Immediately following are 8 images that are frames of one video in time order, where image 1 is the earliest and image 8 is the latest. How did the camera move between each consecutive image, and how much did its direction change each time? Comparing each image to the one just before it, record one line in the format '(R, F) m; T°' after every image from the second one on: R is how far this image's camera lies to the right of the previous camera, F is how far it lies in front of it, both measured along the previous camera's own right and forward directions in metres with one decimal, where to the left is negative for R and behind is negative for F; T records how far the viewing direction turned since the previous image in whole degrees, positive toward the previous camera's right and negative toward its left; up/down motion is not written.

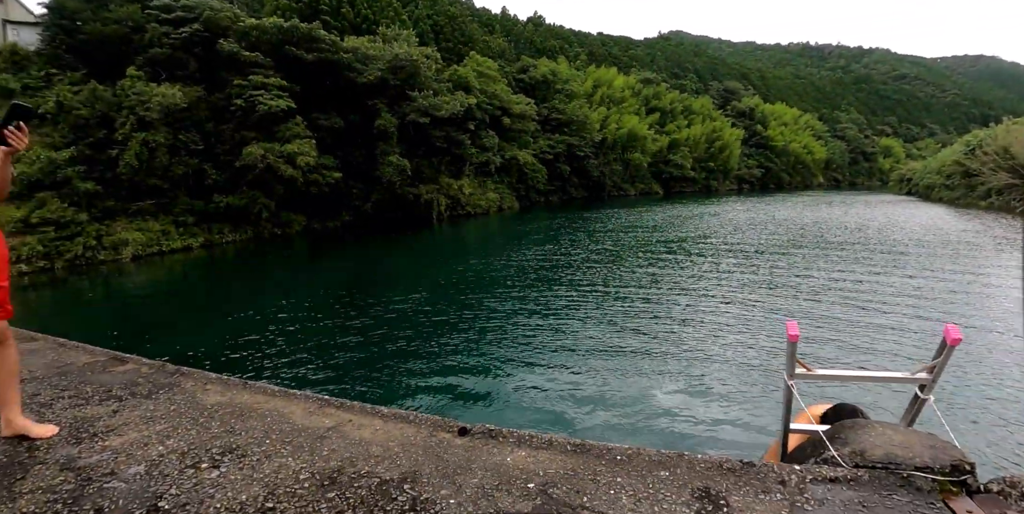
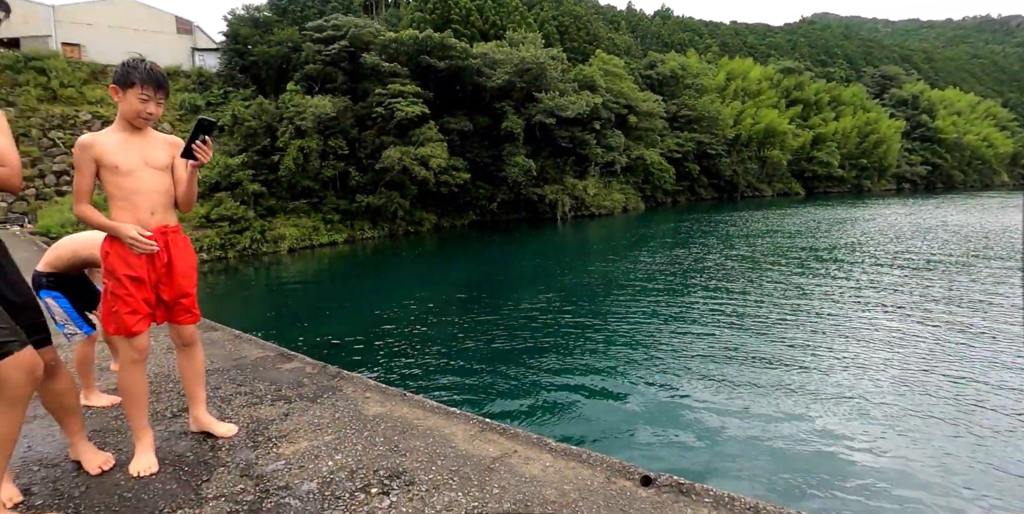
(-0.3, +0.3) m; -13°
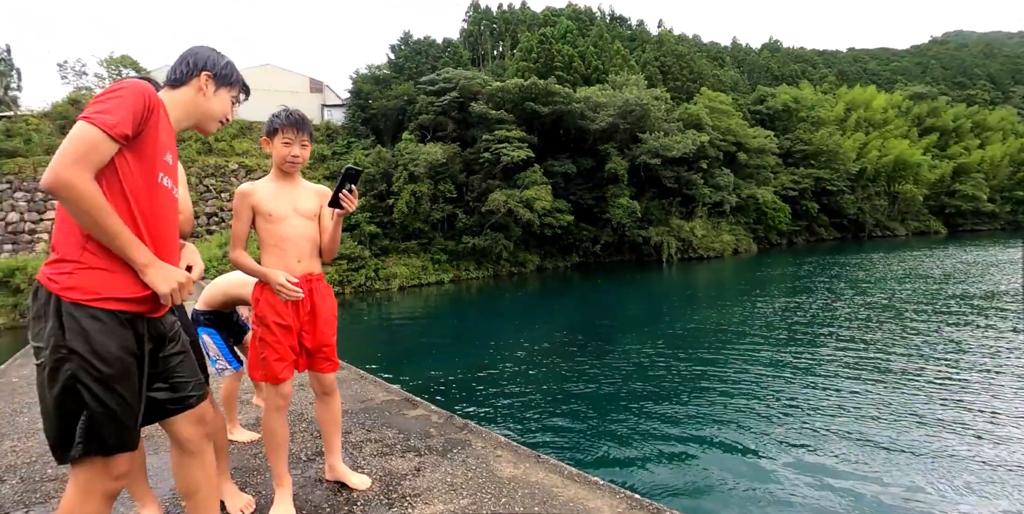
(-0.3, +0.2) m; -11°
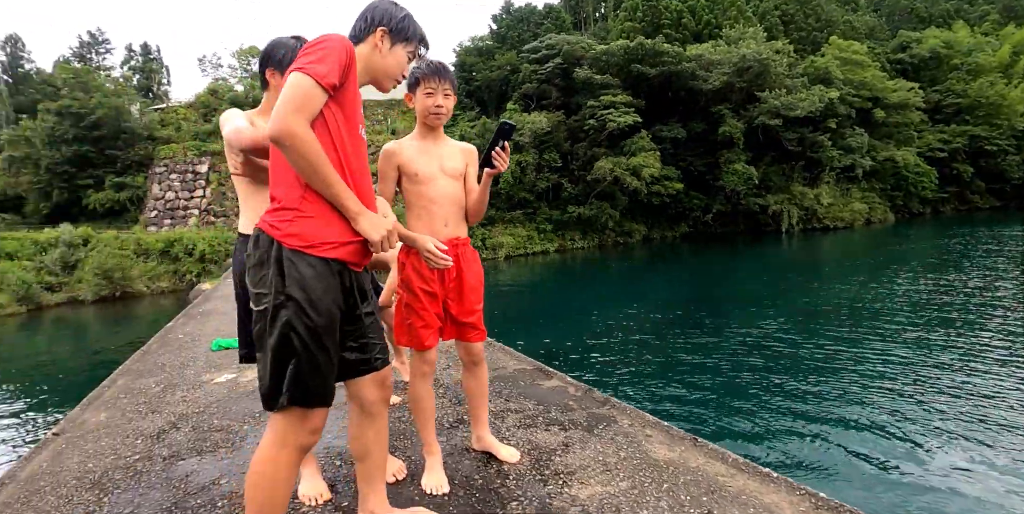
(-0.3, +0.2) m; -11°
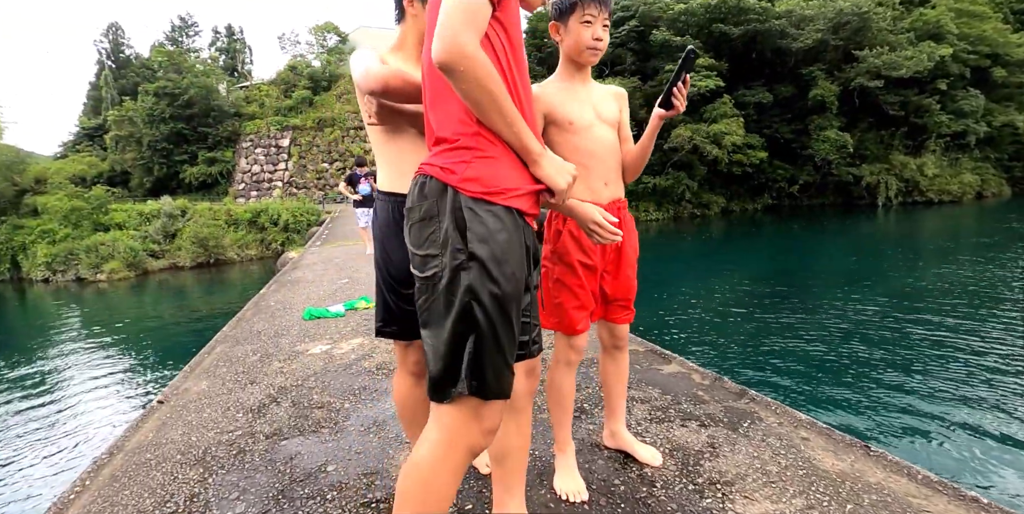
(-0.3, +0.3) m; -7°
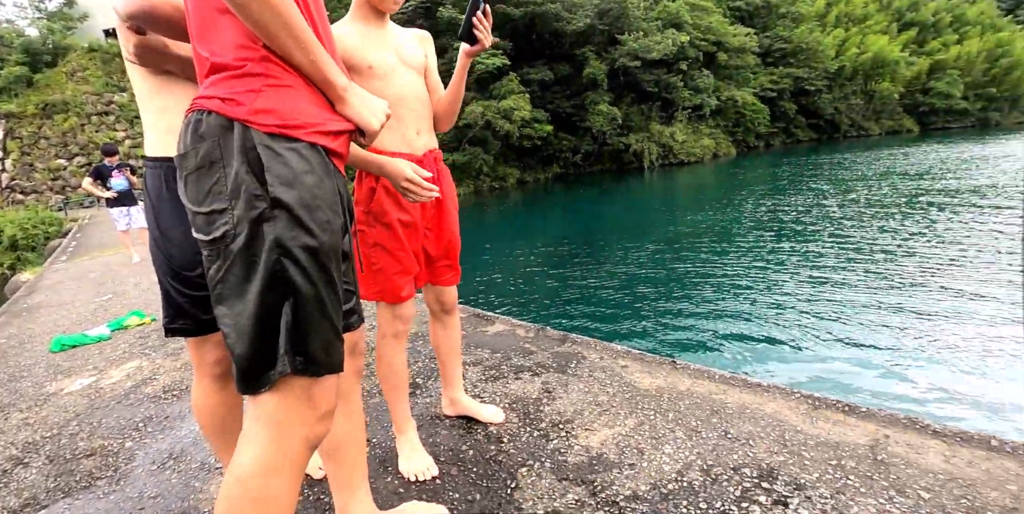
(0.0, +0.1) m; +20°
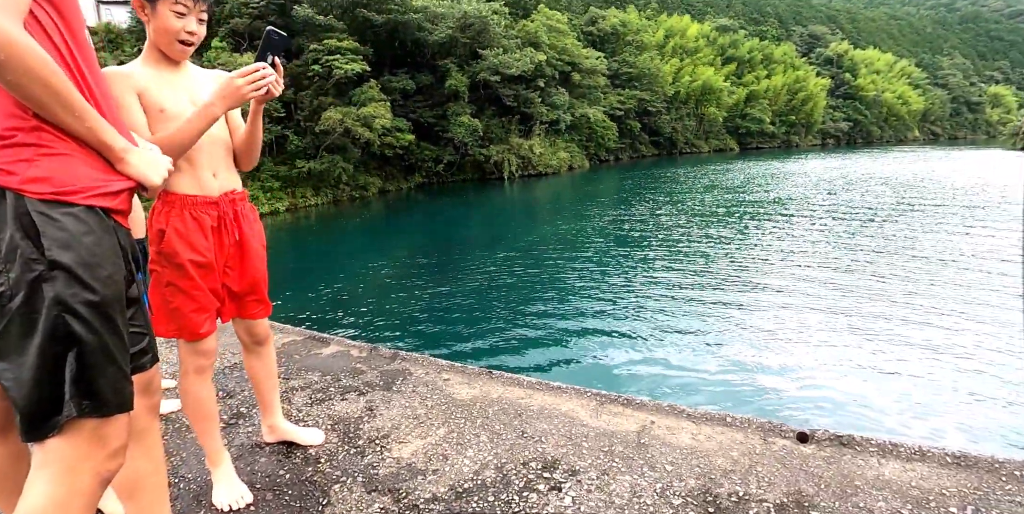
(+0.2, -0.2) m; +15°
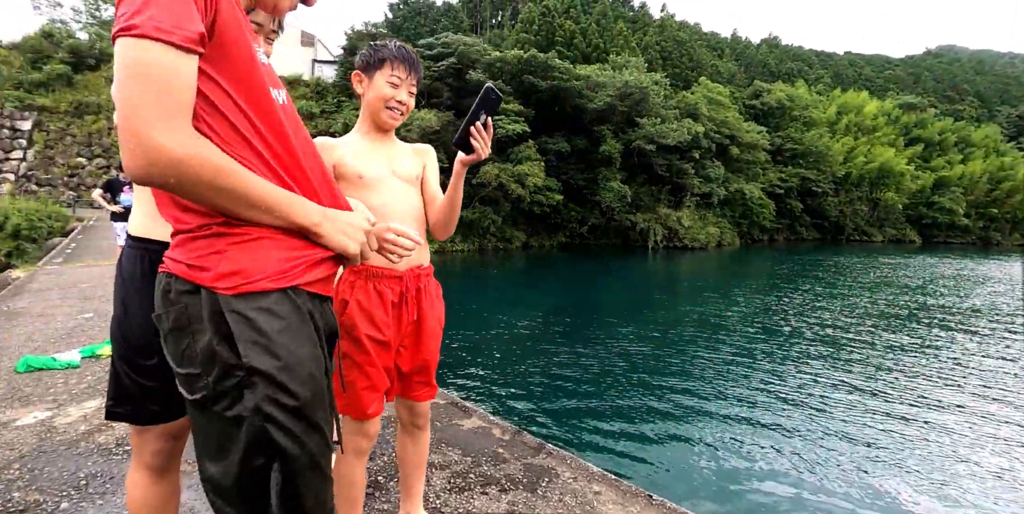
(-0.2, +0.2) m; -15°
